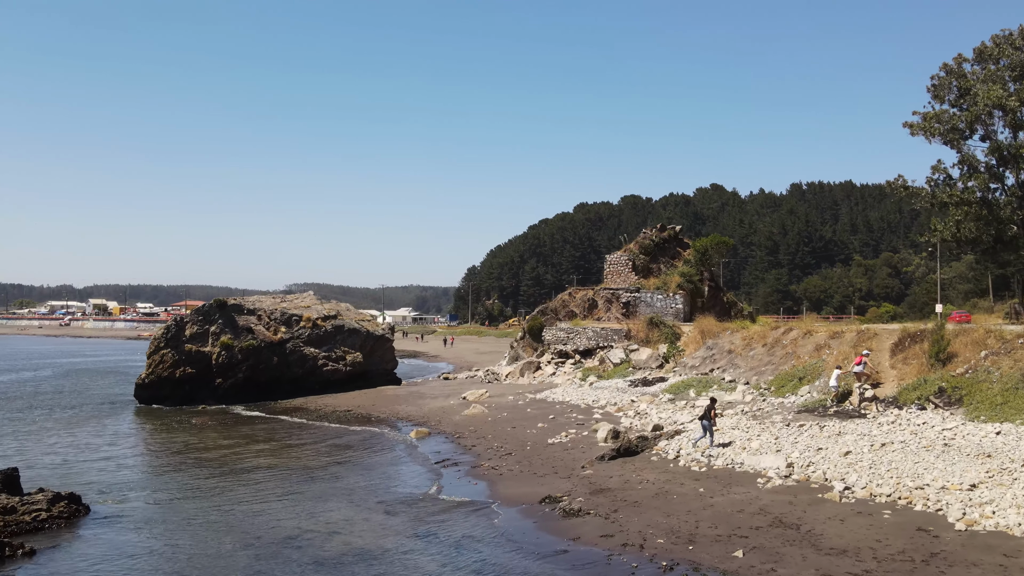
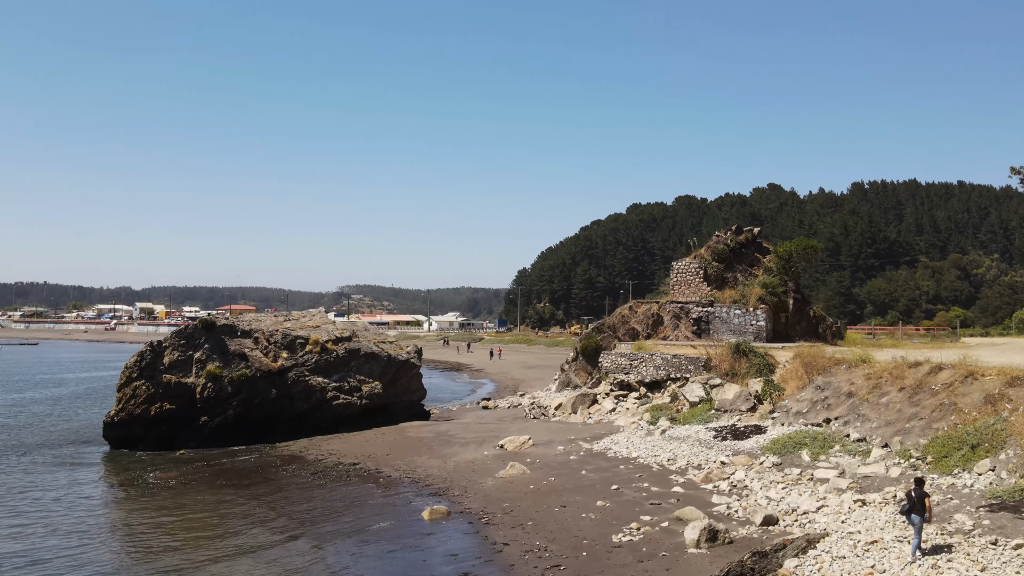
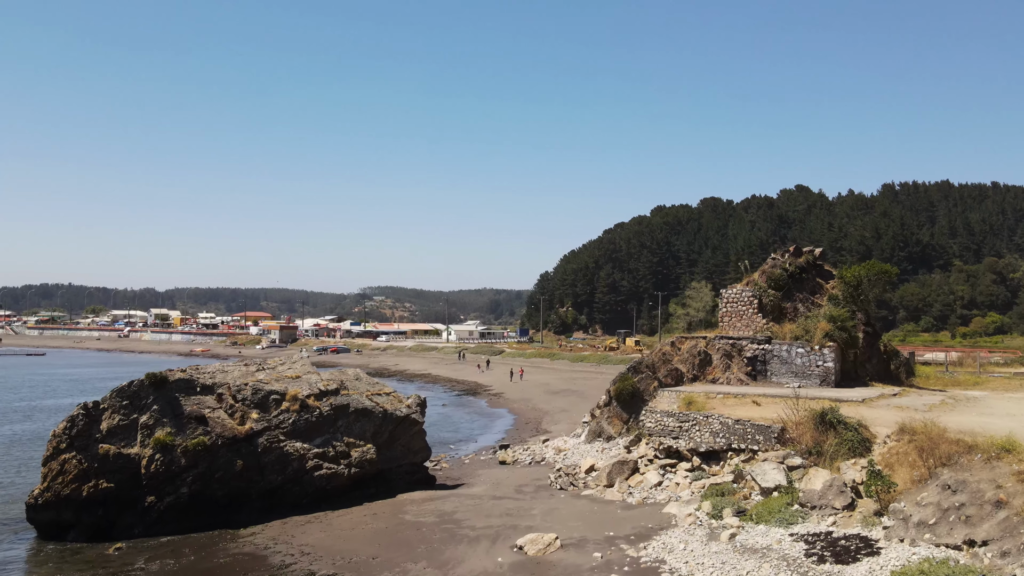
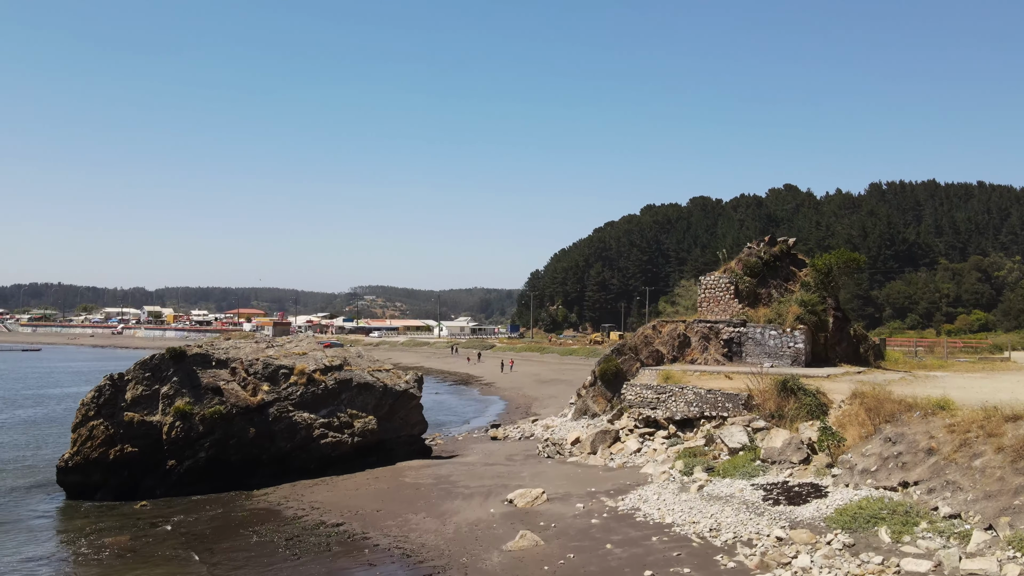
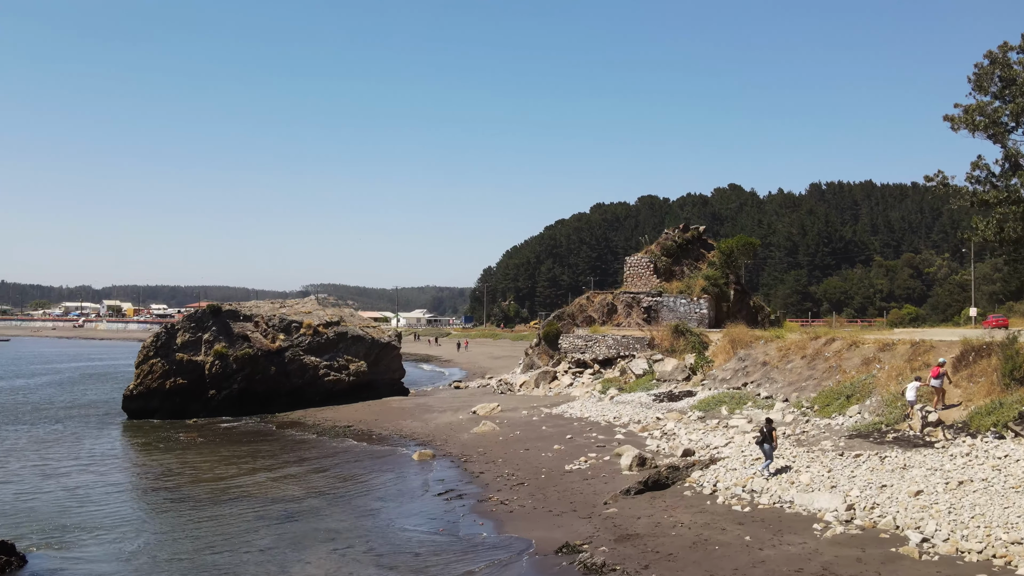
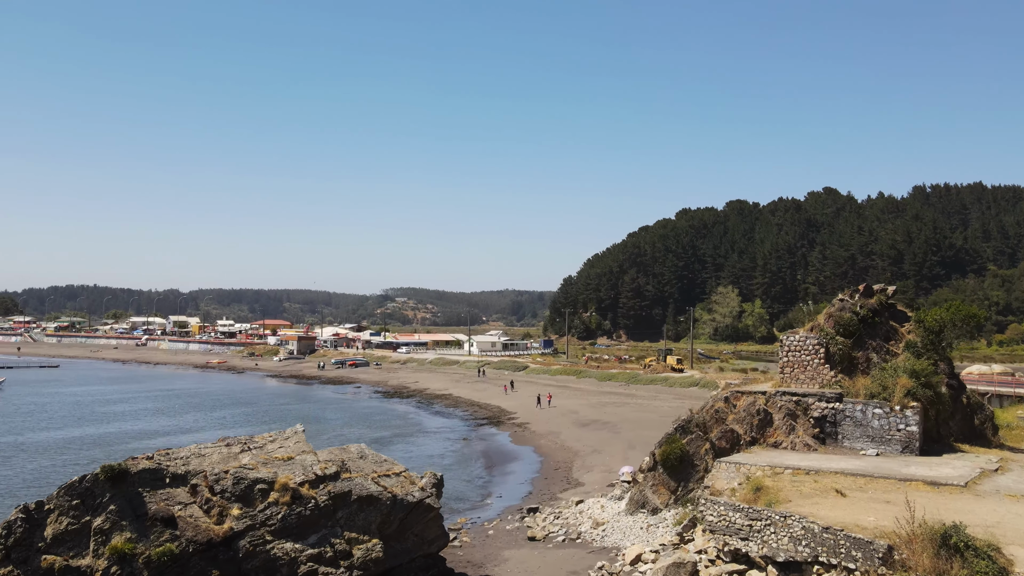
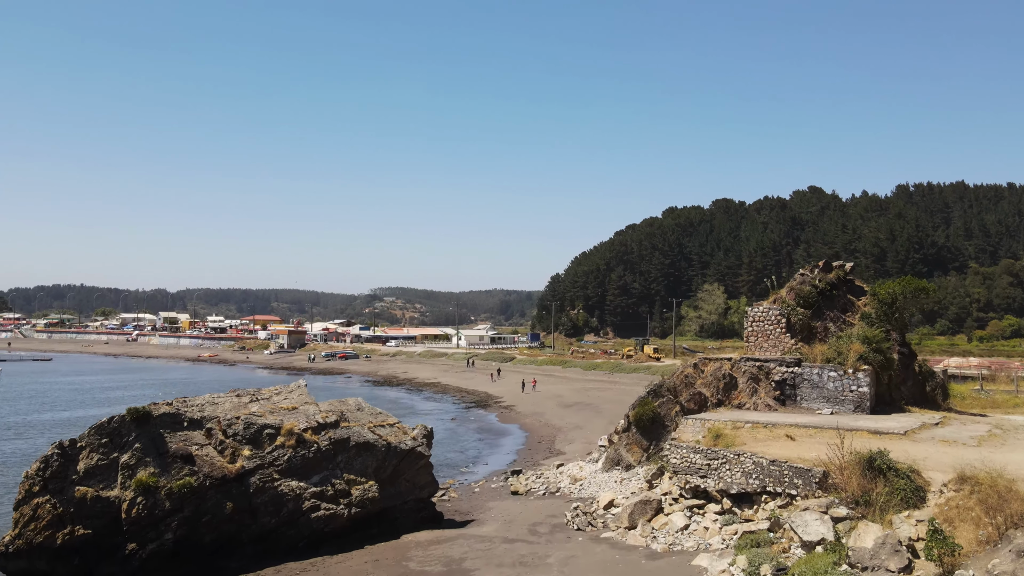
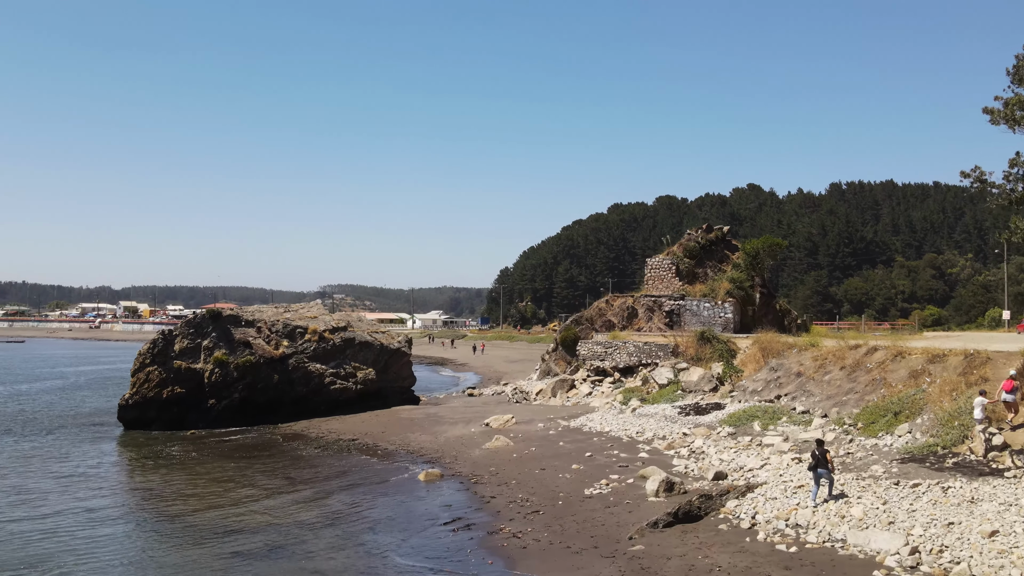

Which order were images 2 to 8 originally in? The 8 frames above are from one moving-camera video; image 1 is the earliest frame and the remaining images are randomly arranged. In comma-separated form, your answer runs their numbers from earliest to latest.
5, 8, 2, 4, 3, 7, 6
